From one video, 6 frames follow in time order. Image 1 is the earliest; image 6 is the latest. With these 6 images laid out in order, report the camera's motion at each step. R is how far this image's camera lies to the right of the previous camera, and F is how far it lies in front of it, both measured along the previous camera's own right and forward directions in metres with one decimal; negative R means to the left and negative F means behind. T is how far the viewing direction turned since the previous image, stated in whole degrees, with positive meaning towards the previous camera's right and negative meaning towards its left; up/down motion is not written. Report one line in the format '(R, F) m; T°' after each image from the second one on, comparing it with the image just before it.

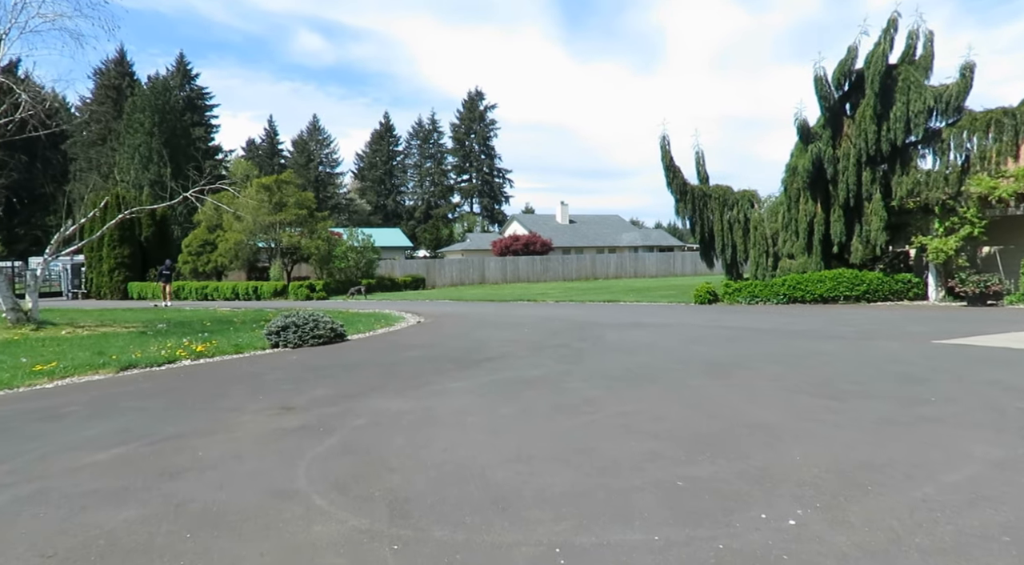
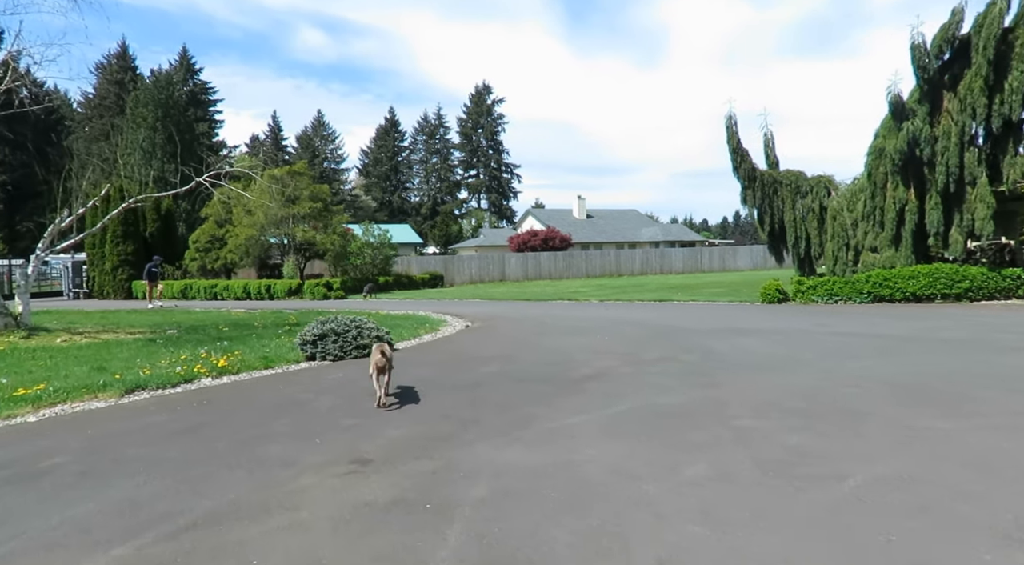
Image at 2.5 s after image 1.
(-1.3, +2.4) m; 0°
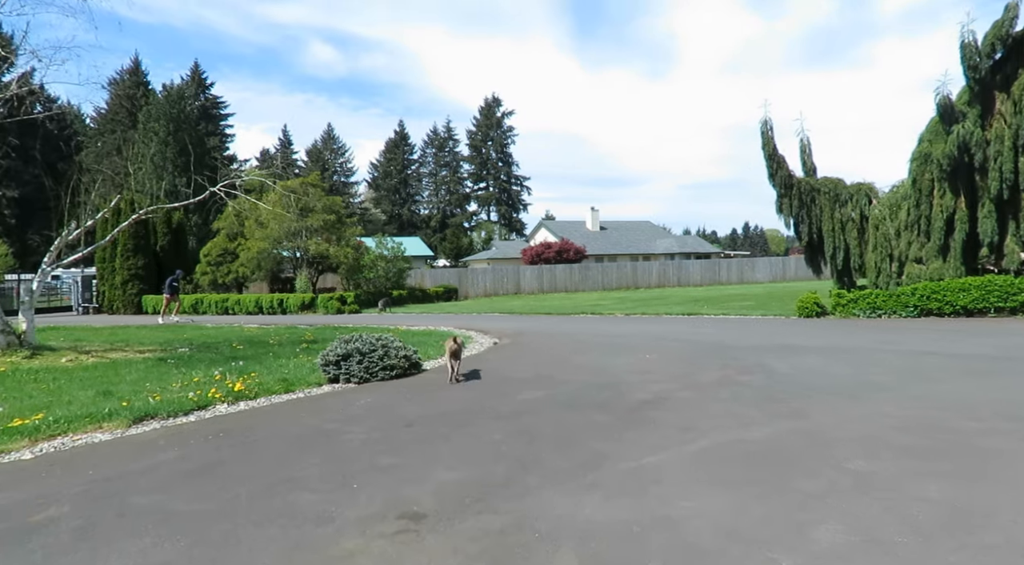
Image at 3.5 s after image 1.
(-0.5, +0.9) m; -1°
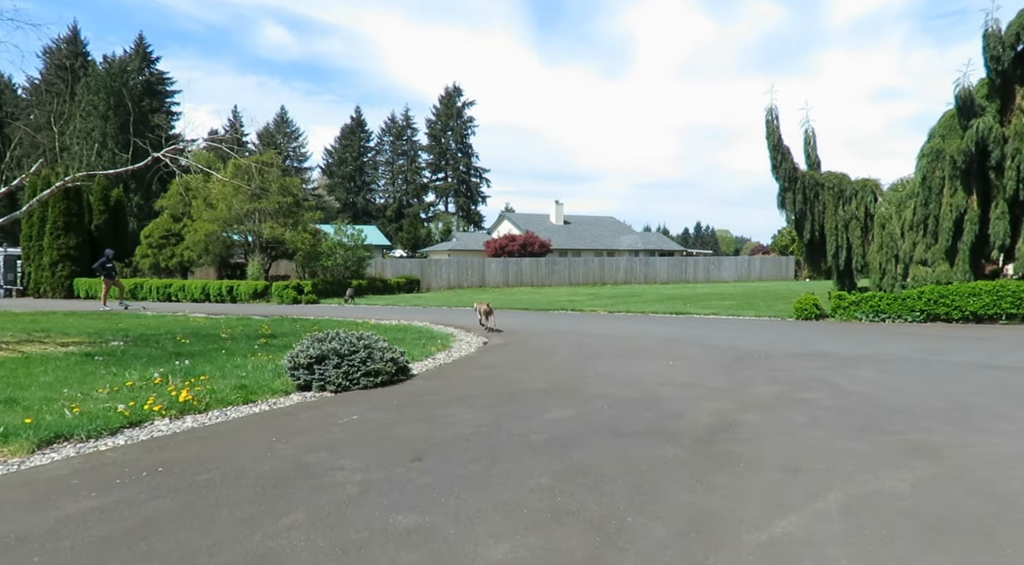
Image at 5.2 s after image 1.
(-0.7, +1.8) m; +4°
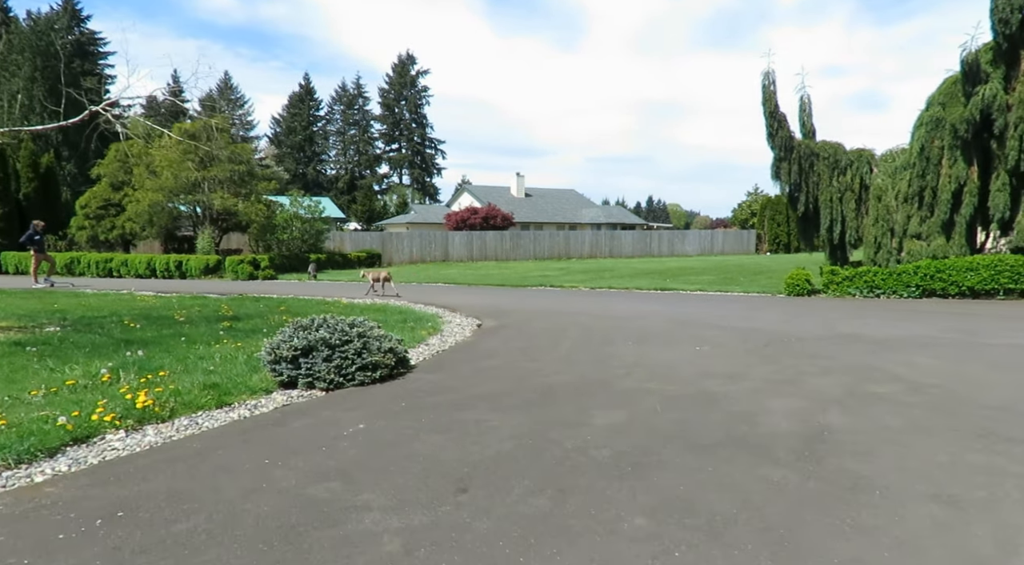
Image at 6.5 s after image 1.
(-0.7, +1.3) m; +4°
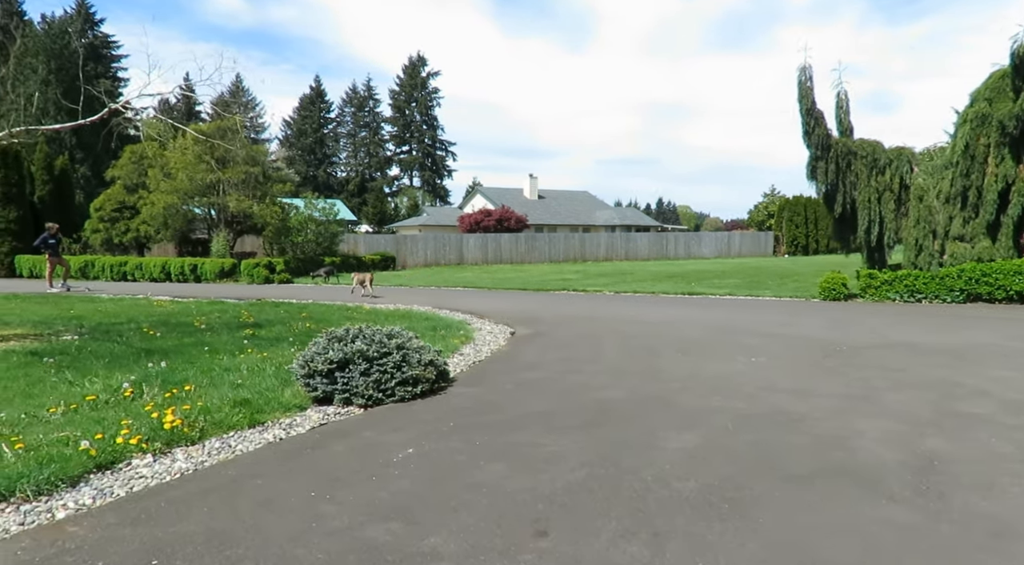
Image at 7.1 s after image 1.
(-0.4, +0.5) m; -1°
